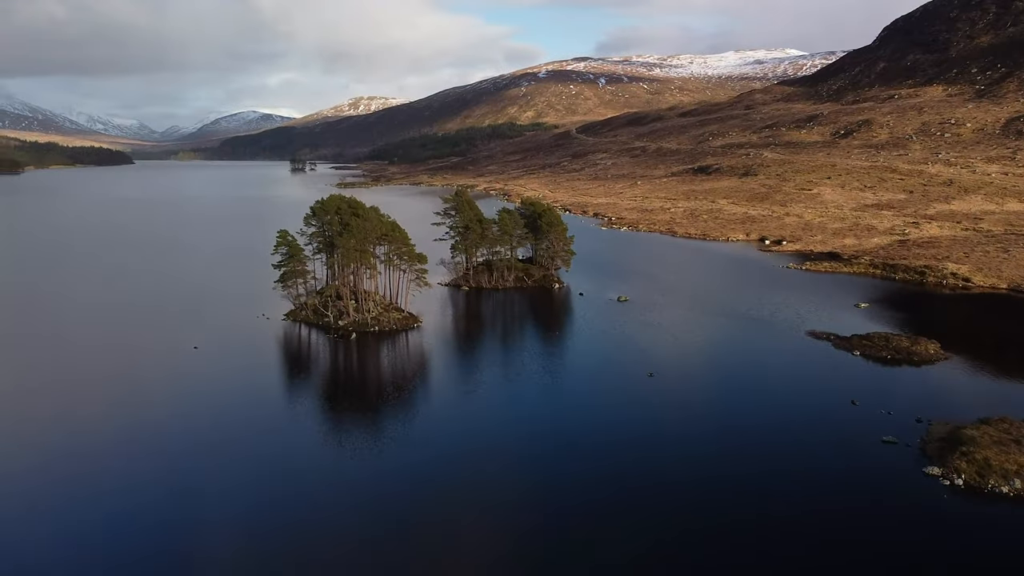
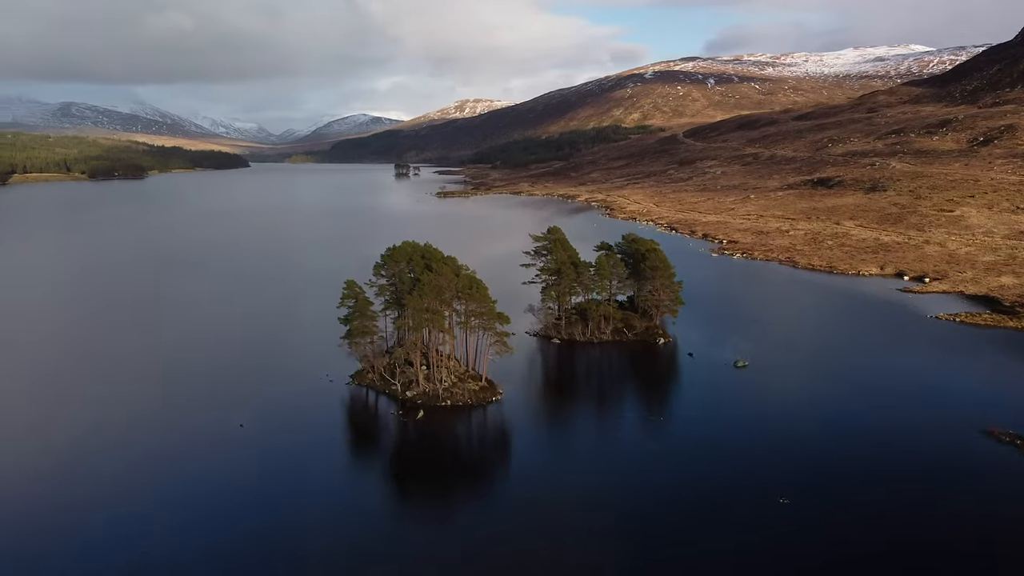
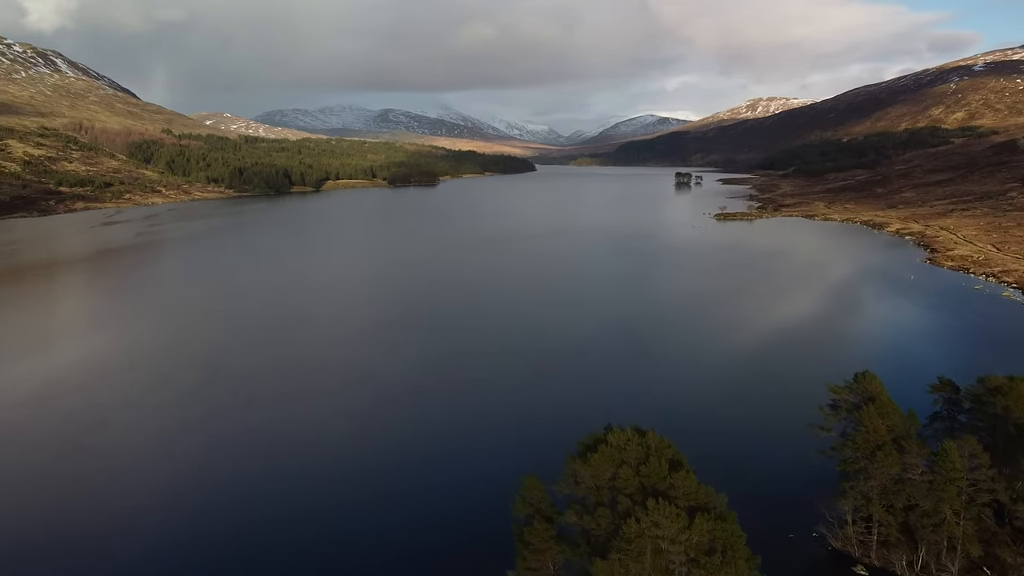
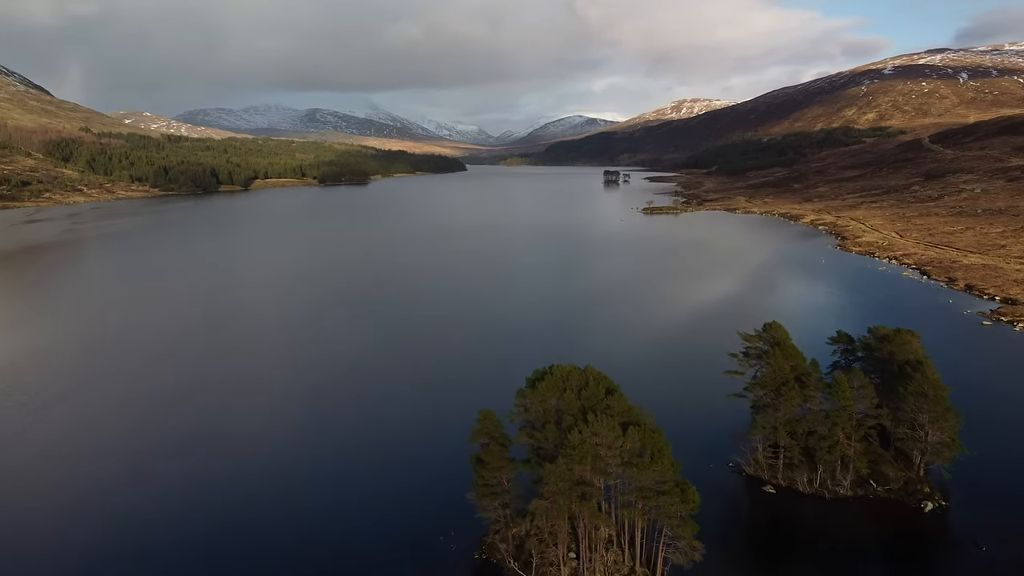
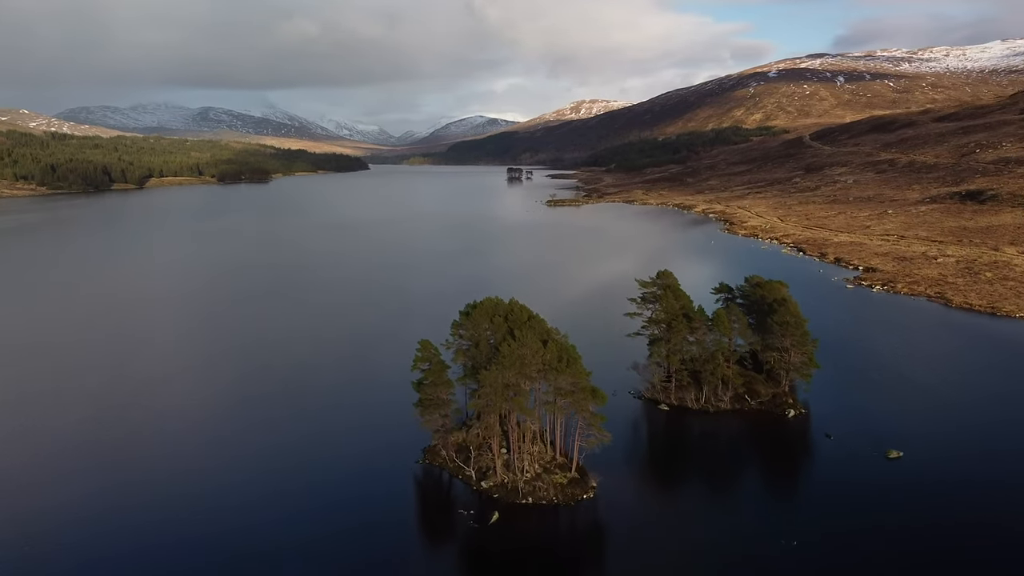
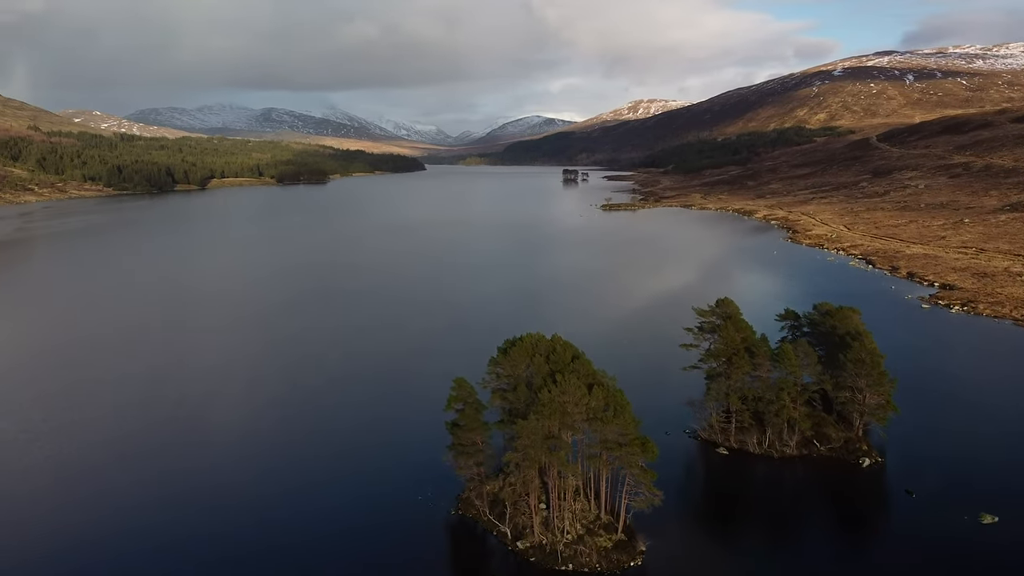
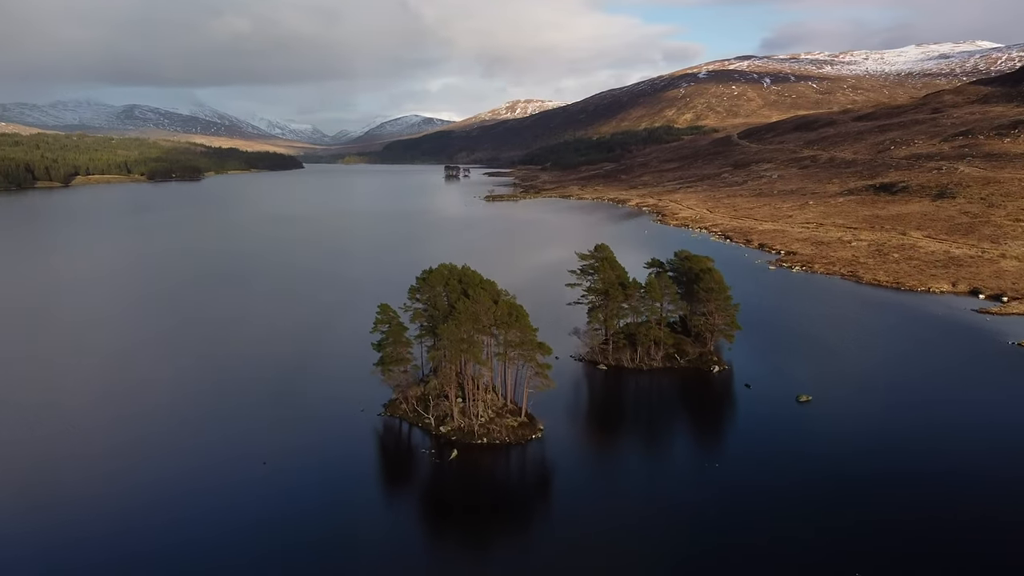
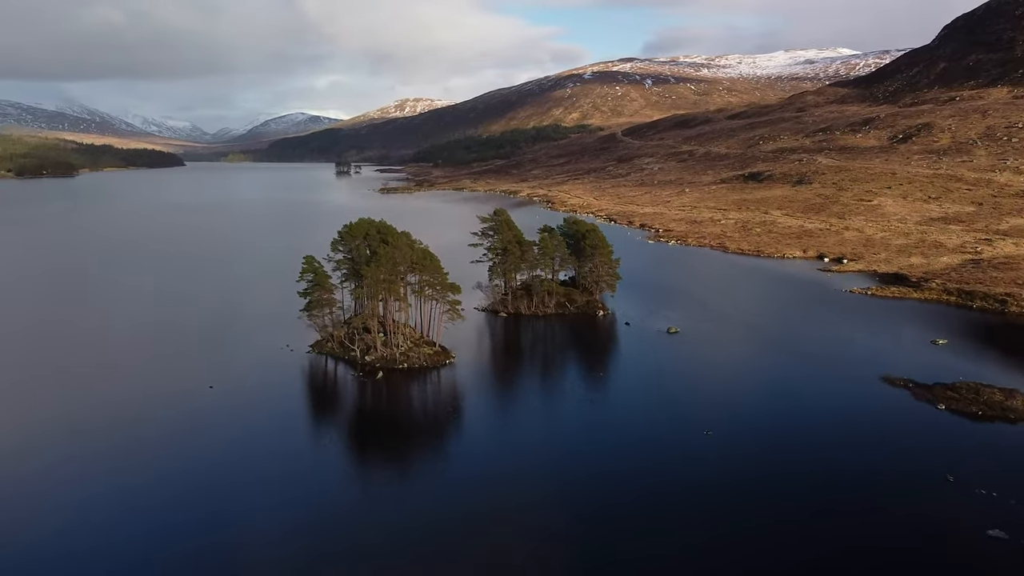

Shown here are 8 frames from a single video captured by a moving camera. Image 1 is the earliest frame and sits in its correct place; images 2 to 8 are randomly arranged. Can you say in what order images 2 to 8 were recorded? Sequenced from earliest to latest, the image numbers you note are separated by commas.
8, 2, 7, 5, 6, 4, 3
